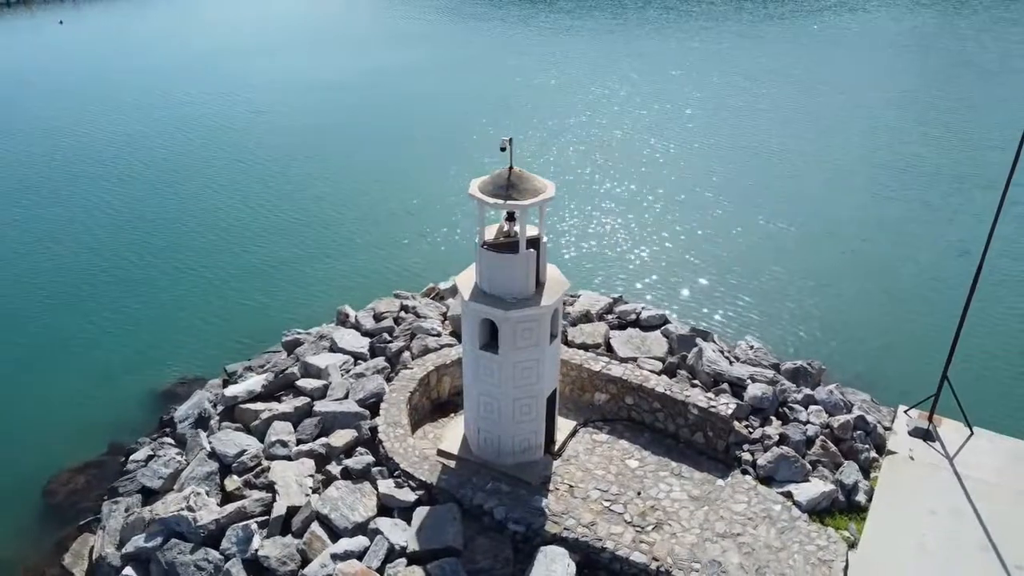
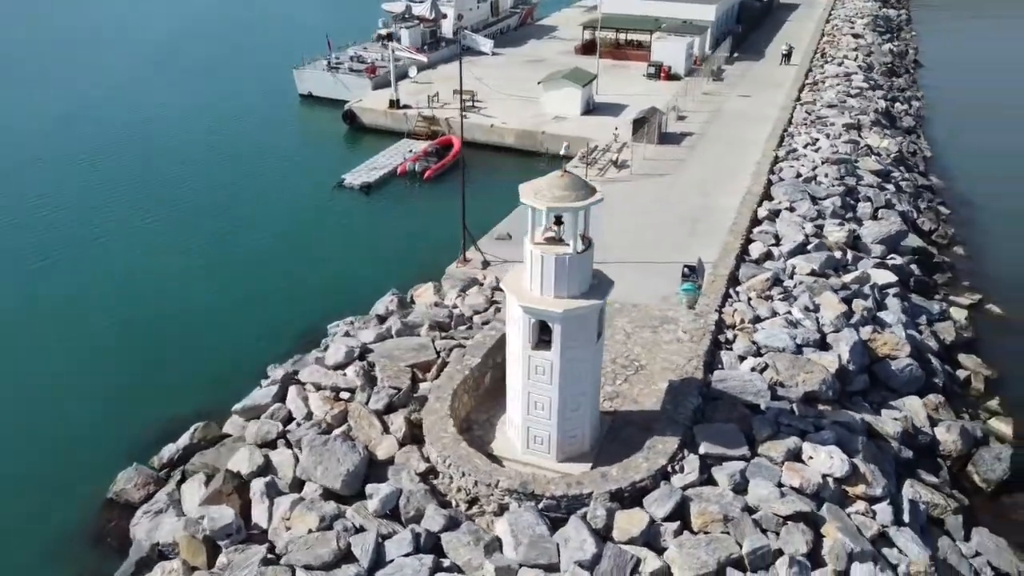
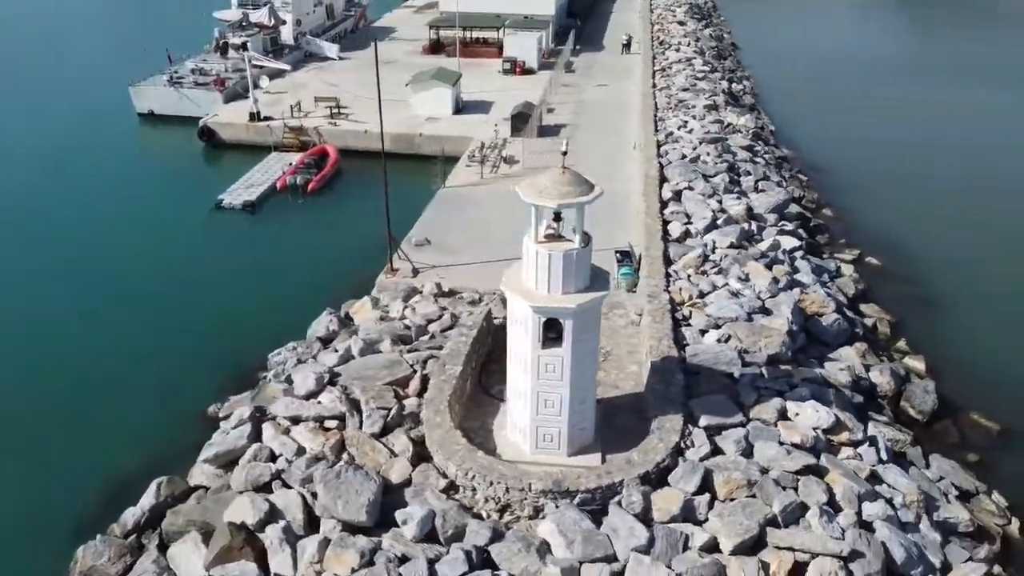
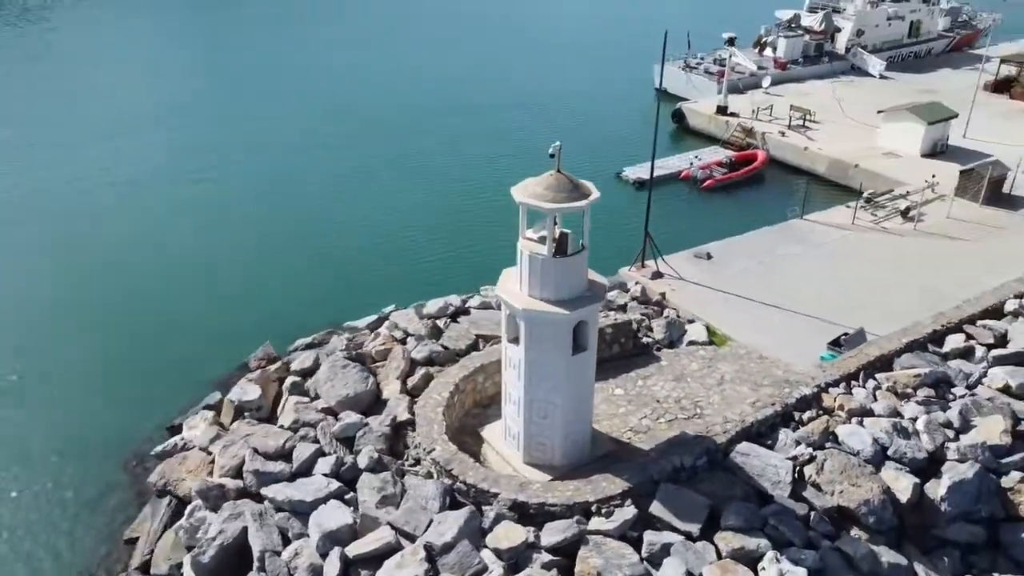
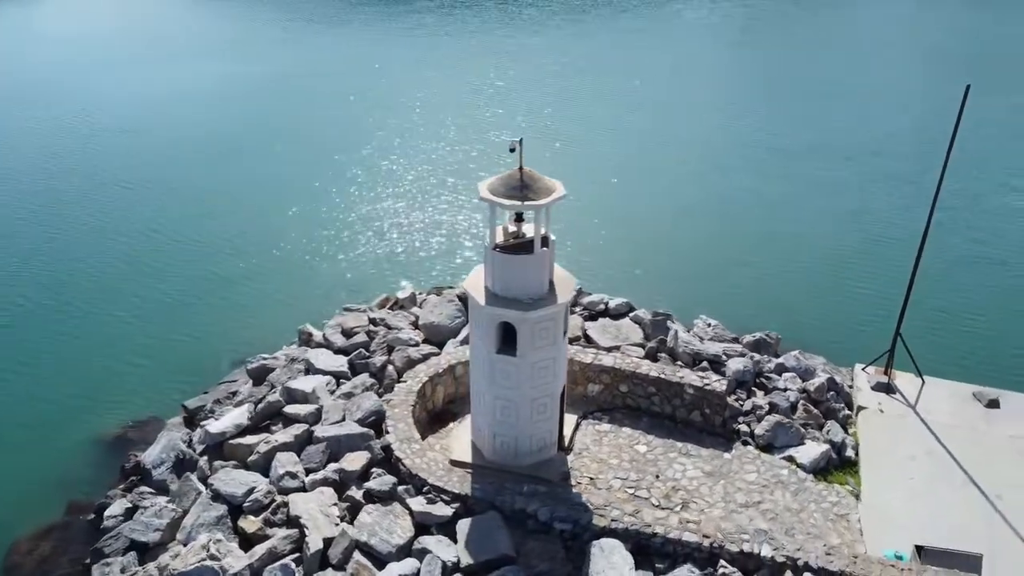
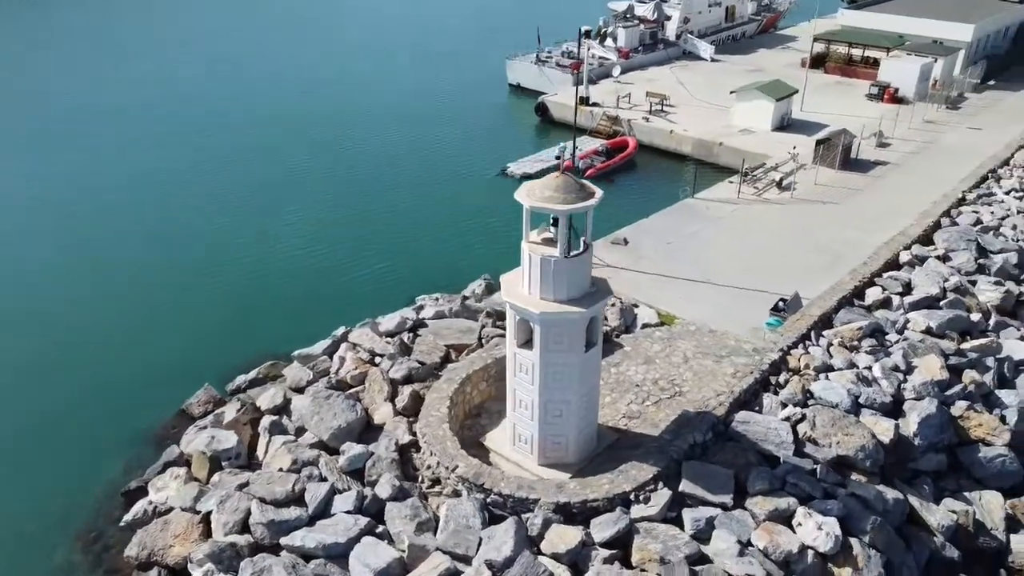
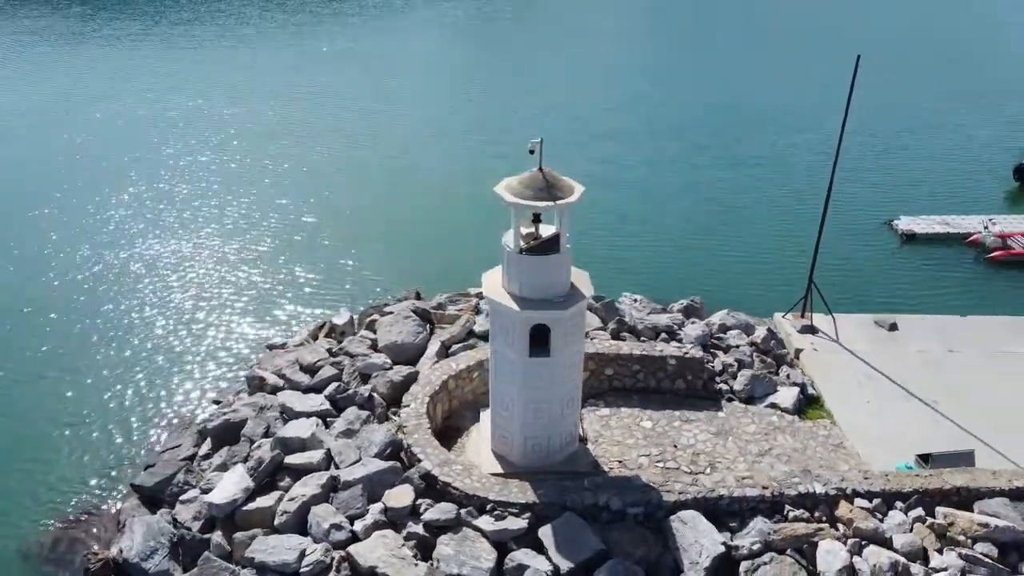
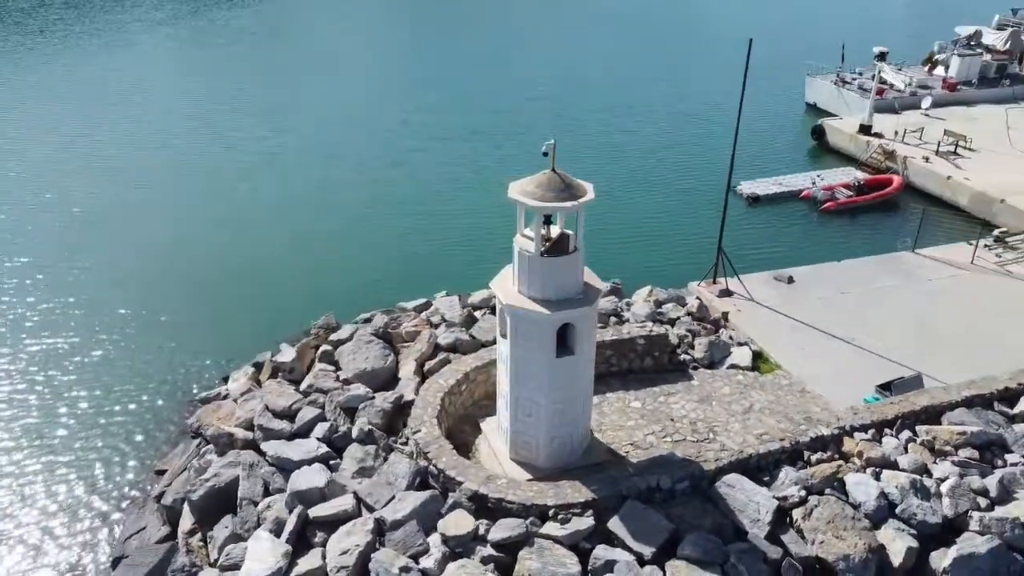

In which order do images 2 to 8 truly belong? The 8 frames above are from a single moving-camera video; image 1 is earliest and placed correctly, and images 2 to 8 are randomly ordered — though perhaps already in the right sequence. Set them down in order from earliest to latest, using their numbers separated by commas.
5, 7, 8, 4, 6, 2, 3
